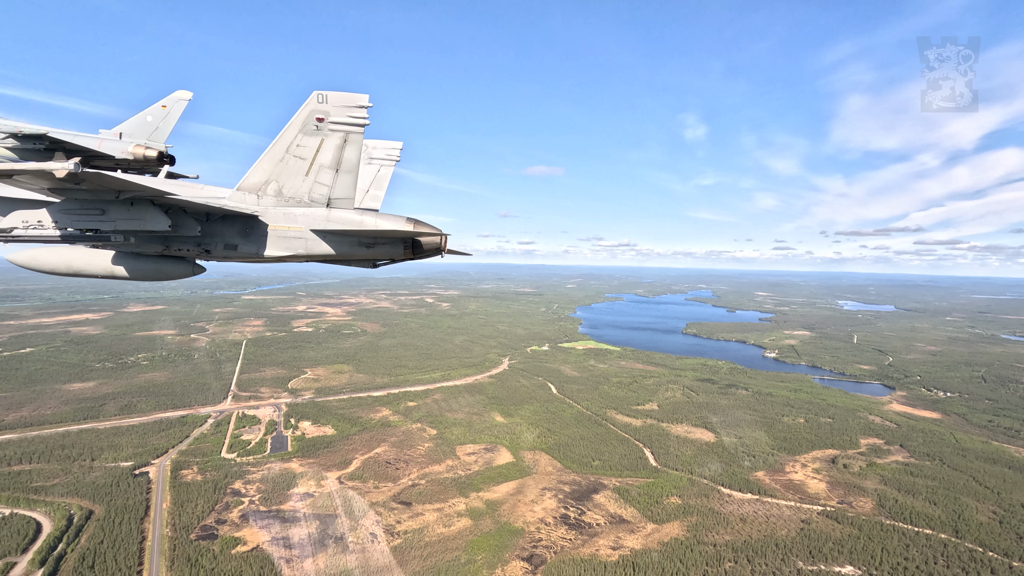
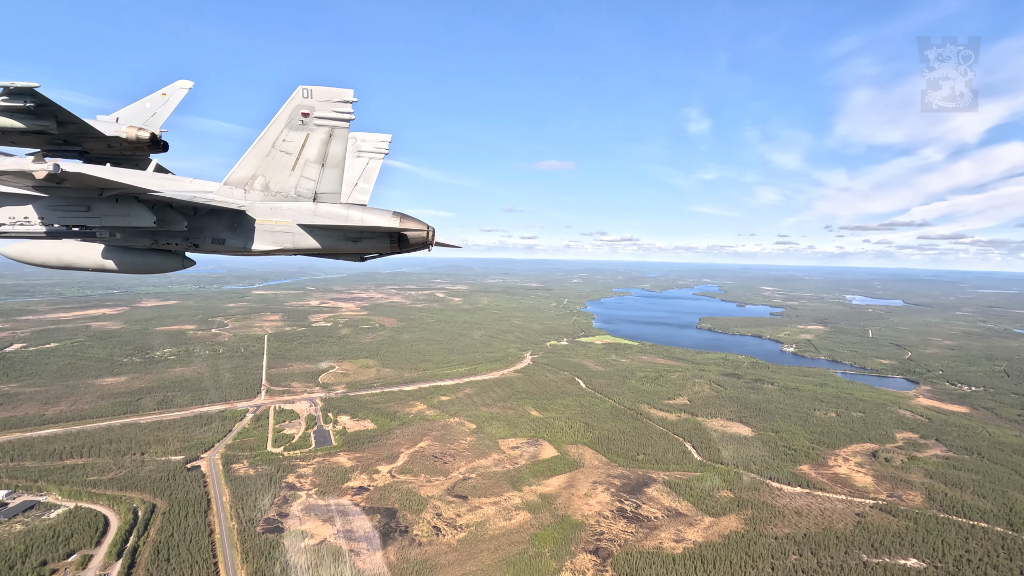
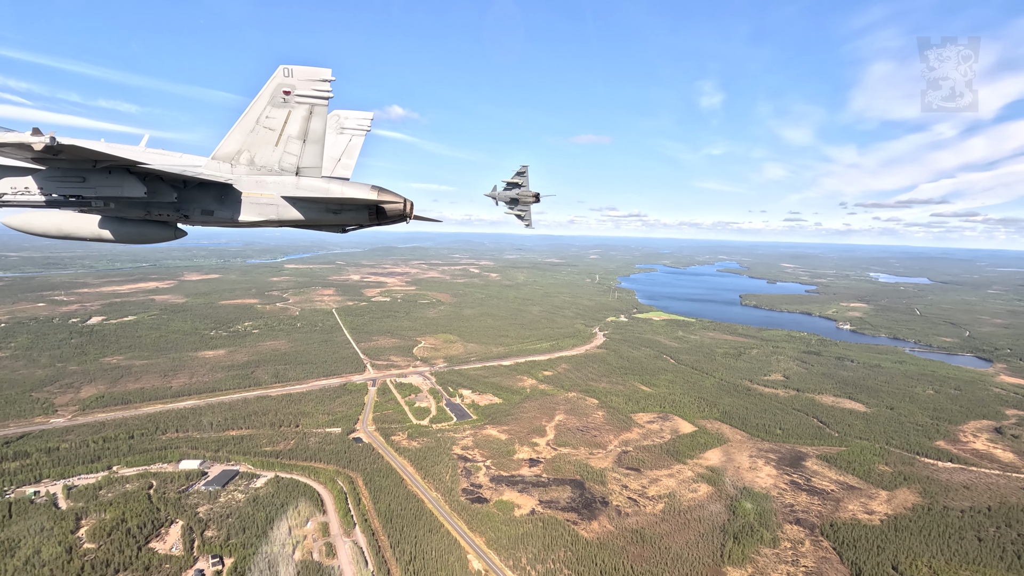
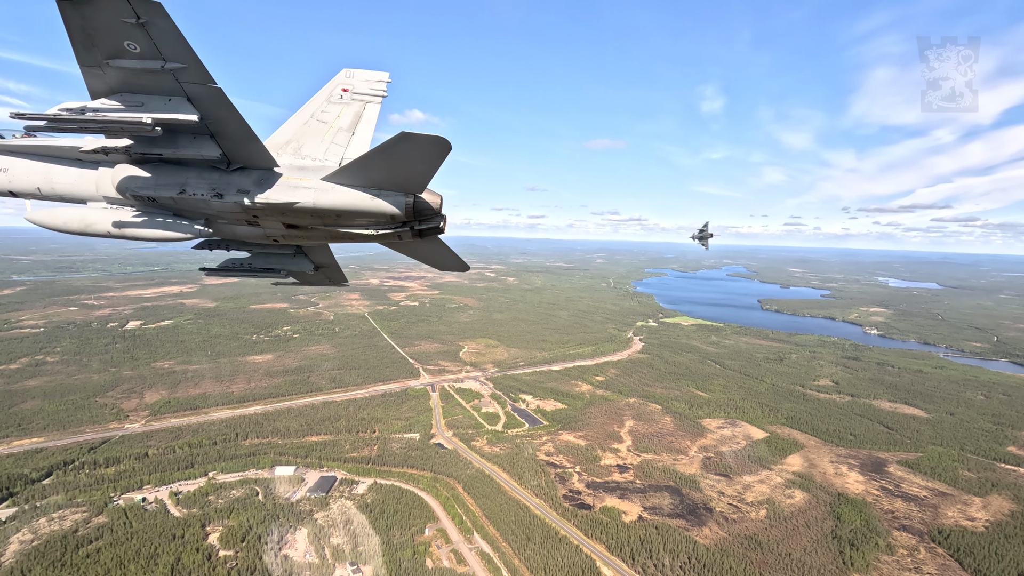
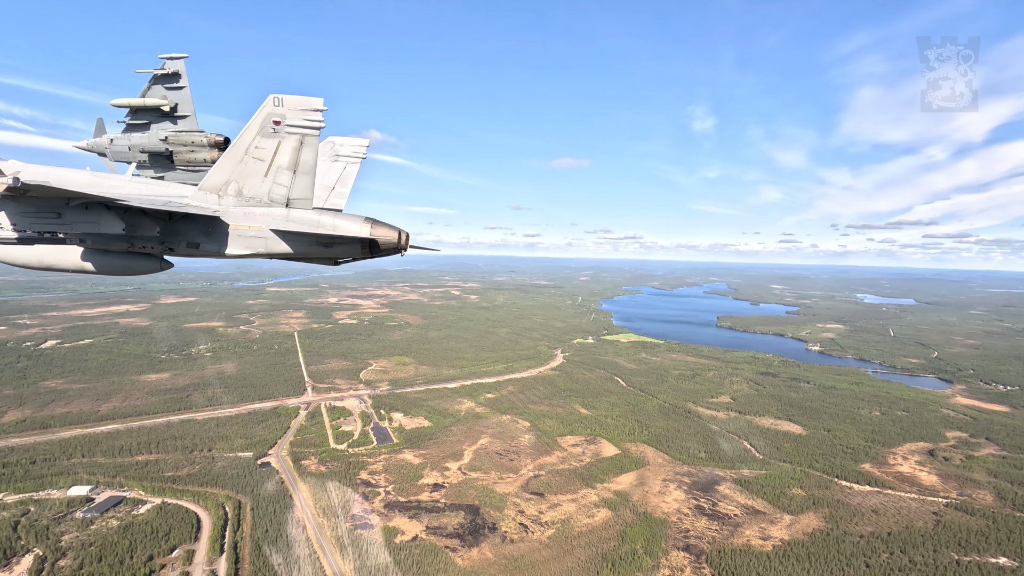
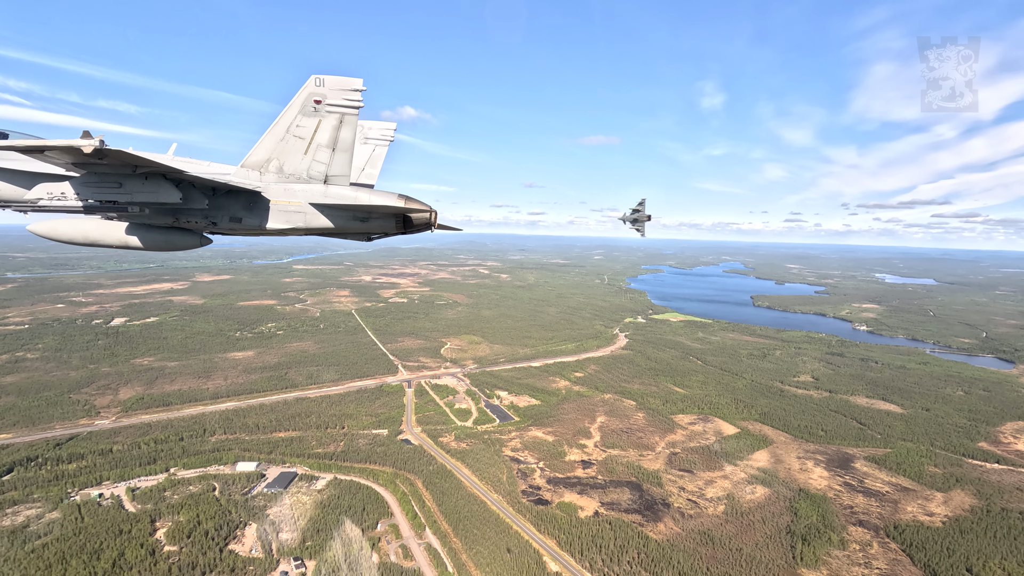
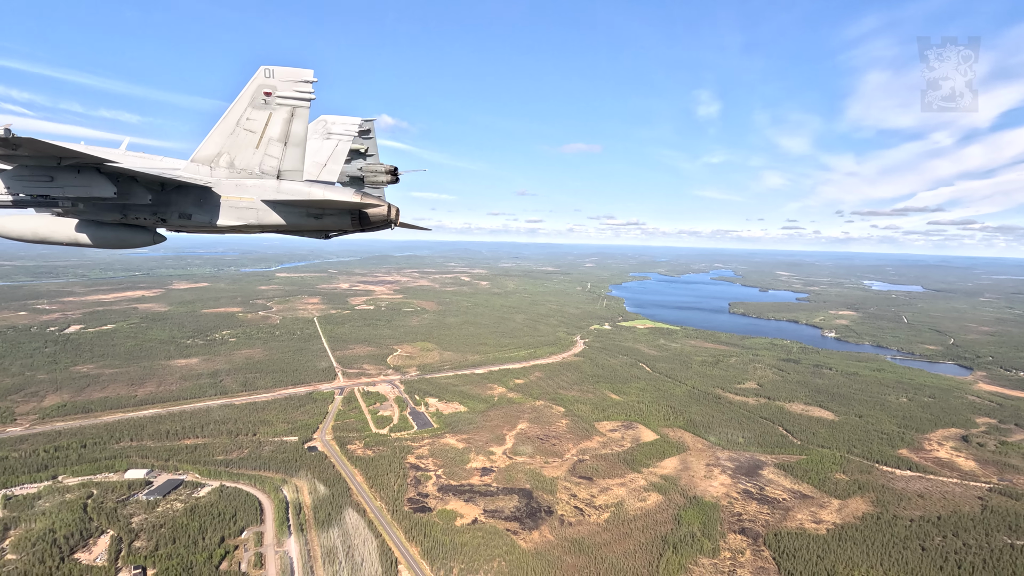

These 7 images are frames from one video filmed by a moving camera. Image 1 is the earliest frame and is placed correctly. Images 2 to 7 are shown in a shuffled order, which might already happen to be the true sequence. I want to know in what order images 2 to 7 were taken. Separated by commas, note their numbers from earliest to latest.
2, 5, 7, 3, 6, 4
